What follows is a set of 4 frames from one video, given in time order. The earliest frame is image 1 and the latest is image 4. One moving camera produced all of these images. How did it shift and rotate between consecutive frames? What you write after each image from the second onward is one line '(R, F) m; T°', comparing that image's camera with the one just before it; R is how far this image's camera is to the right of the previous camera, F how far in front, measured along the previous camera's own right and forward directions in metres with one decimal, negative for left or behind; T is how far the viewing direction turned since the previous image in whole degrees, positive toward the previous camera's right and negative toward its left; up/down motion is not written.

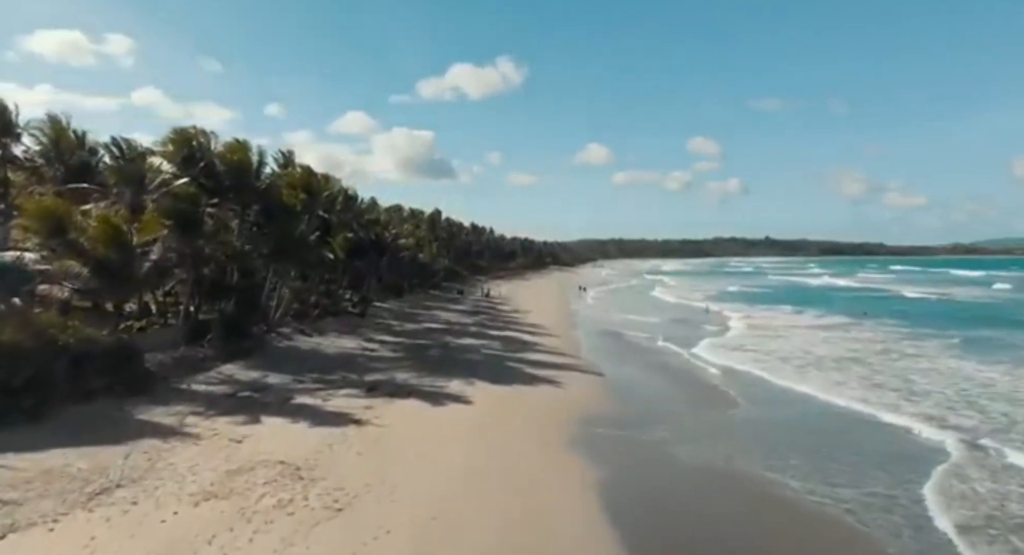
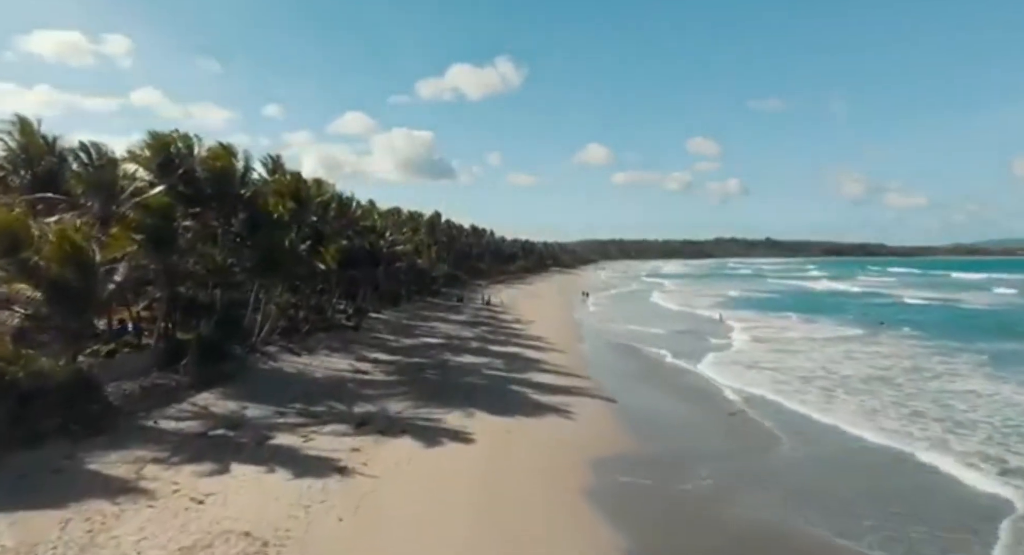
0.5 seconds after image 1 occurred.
(-0.1, +1.6) m; 0°
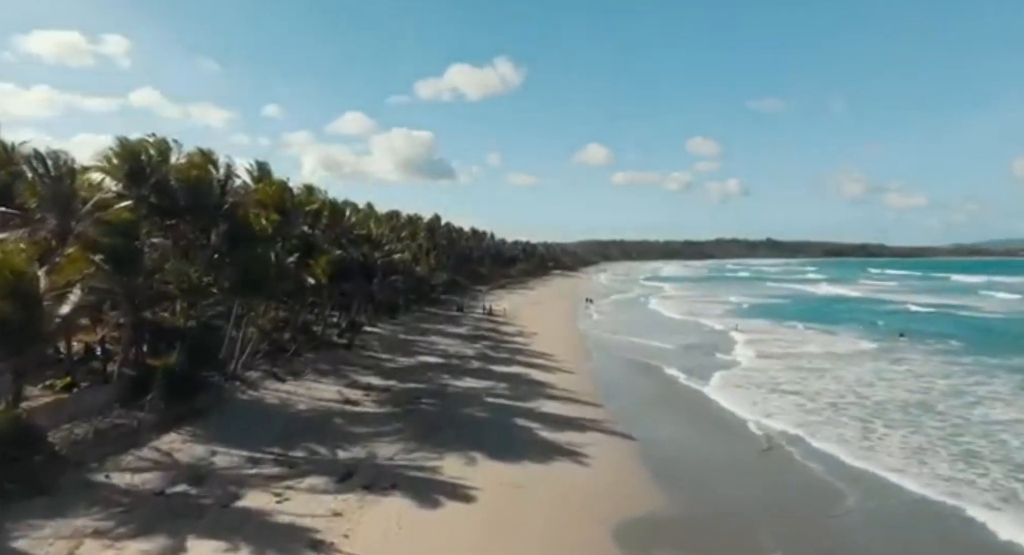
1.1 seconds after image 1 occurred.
(-0.1, +1.8) m; 0°
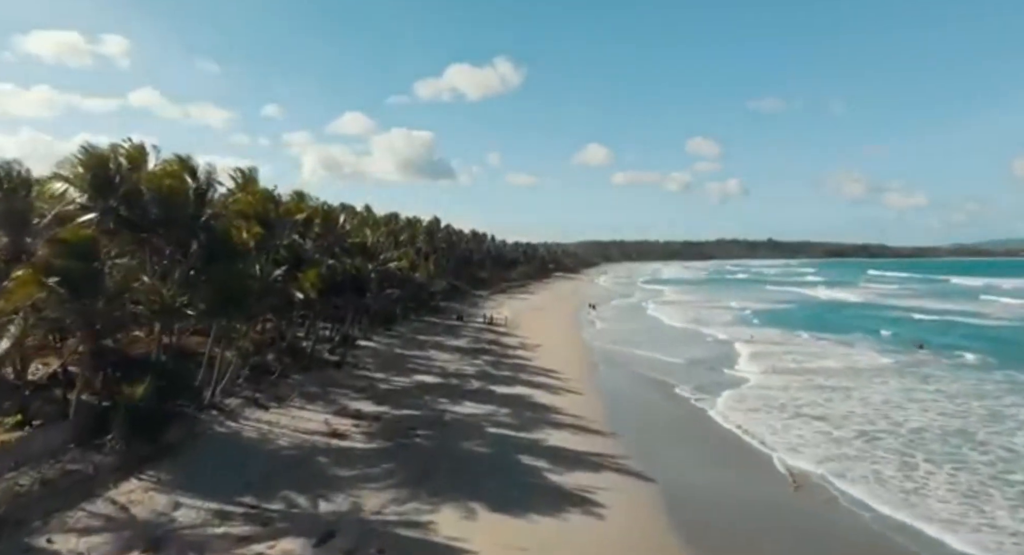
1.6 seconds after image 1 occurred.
(-0.1, +1.6) m; 0°
